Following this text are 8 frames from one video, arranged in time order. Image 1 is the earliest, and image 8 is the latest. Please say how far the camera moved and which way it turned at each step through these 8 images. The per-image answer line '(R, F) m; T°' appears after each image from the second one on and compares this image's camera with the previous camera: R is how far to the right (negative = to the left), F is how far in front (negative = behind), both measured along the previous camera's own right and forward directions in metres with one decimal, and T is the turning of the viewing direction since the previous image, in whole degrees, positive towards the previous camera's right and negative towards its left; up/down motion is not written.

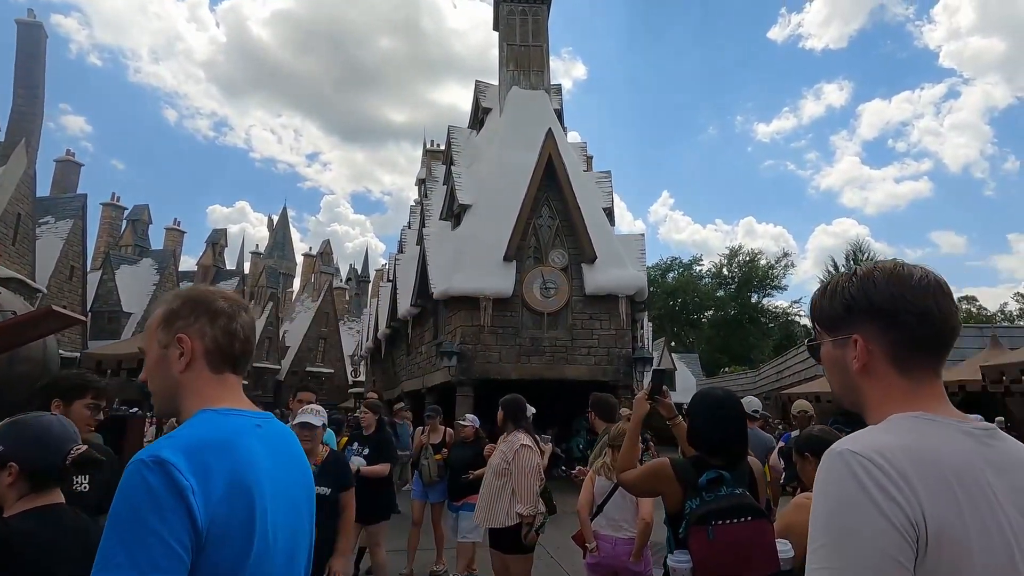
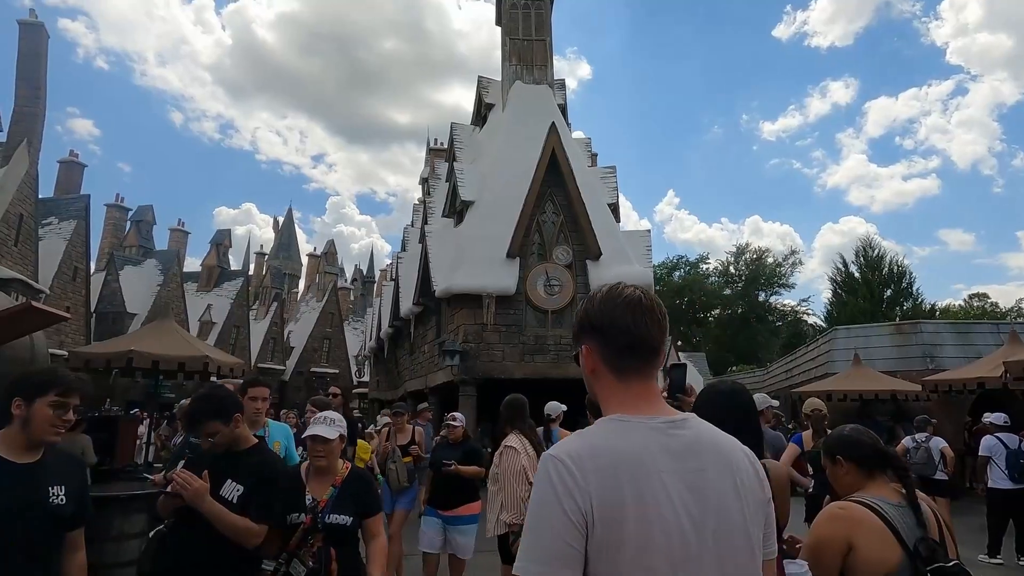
(0.0, +0.3) m; -1°
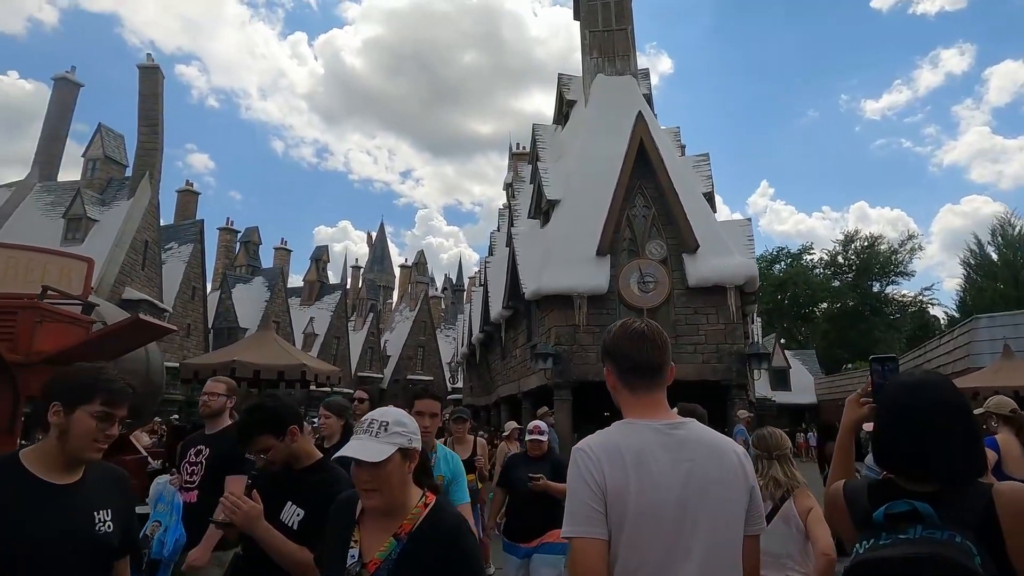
(-0.1, +0.4) m; -8°
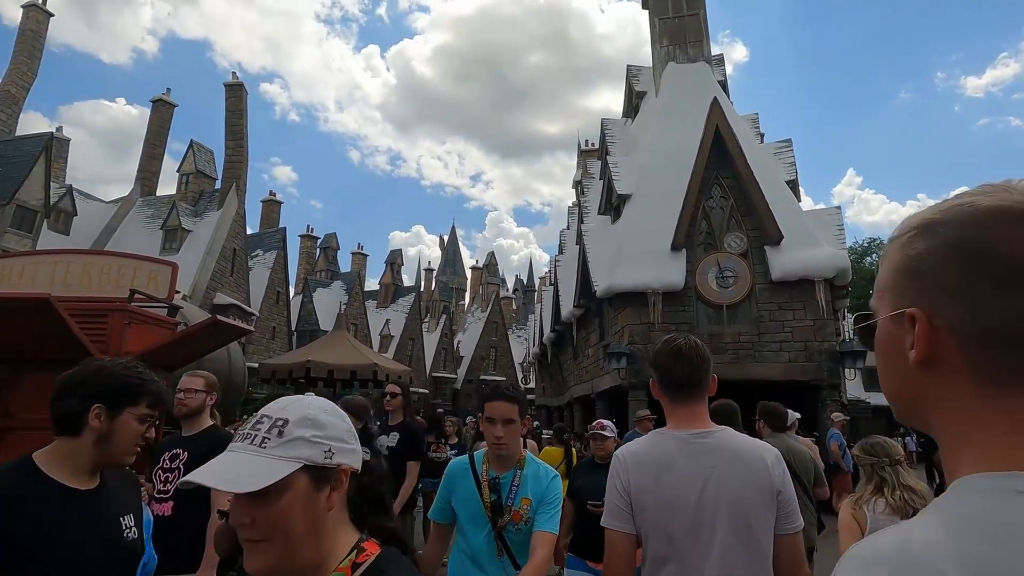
(0.0, +0.2) m; -7°
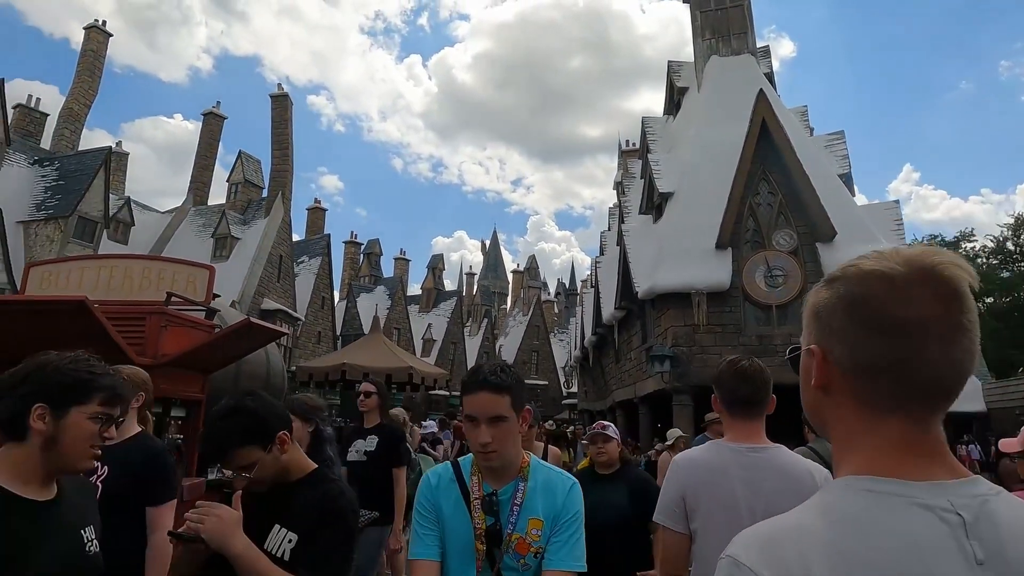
(+0.1, +0.2) m; -4°
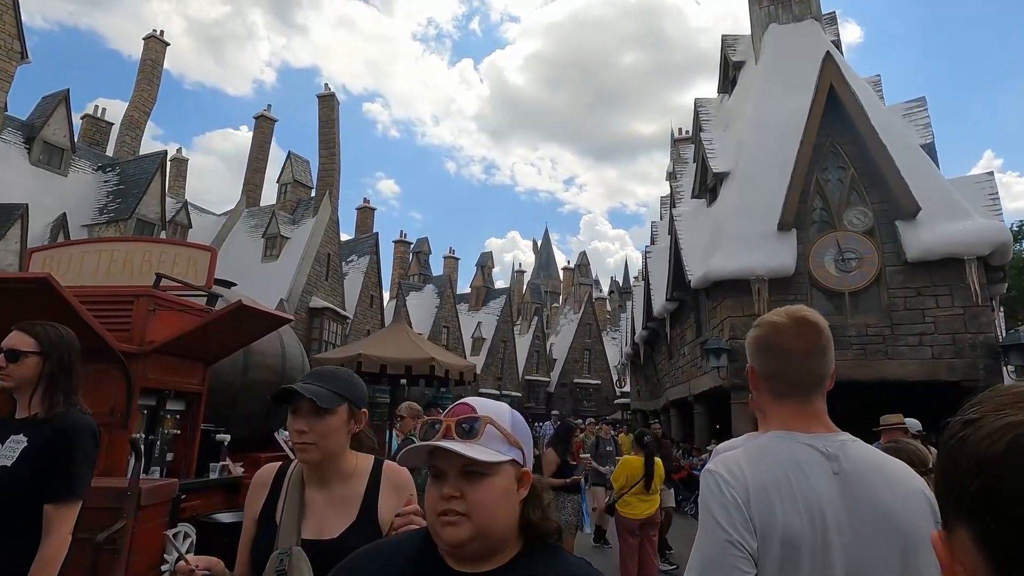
(+0.3, +0.8) m; -5°
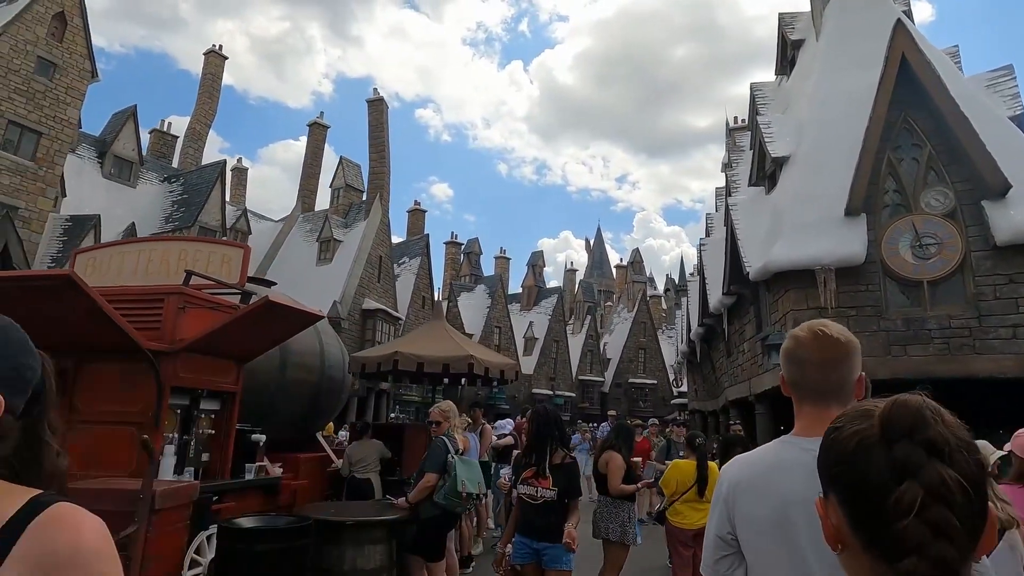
(+0.1, +0.4) m; -5°
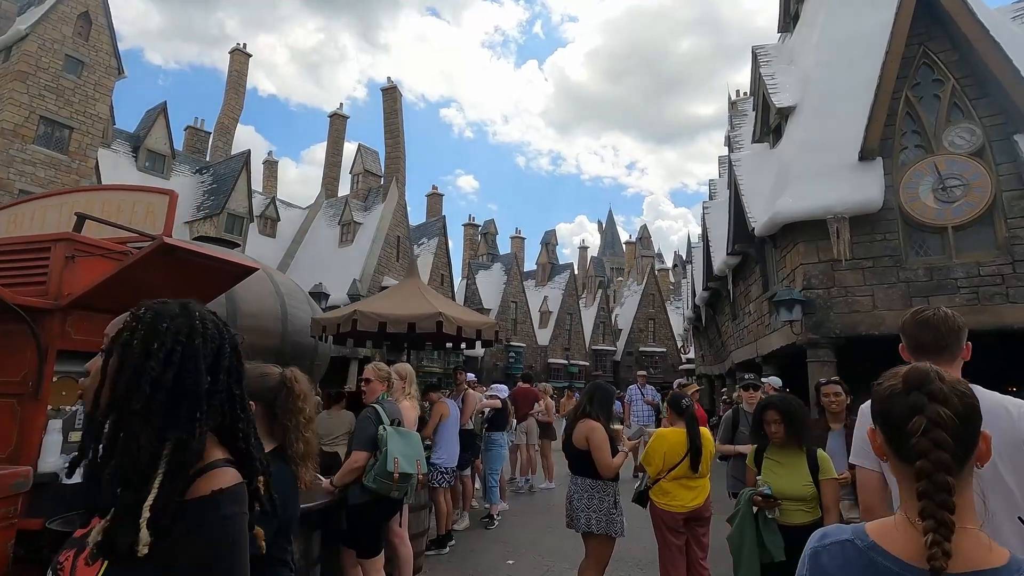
(+0.3, +0.8) m; -1°
